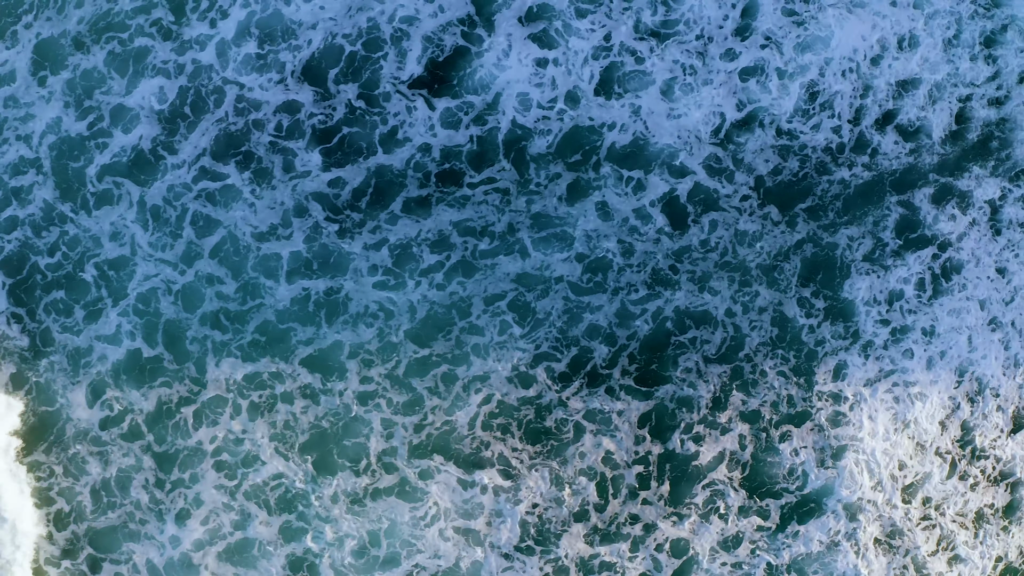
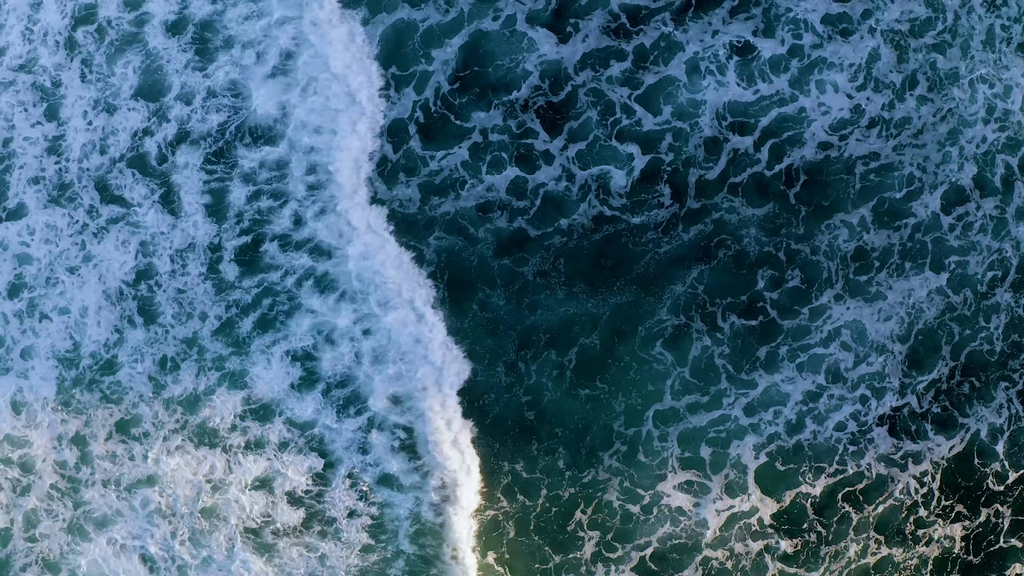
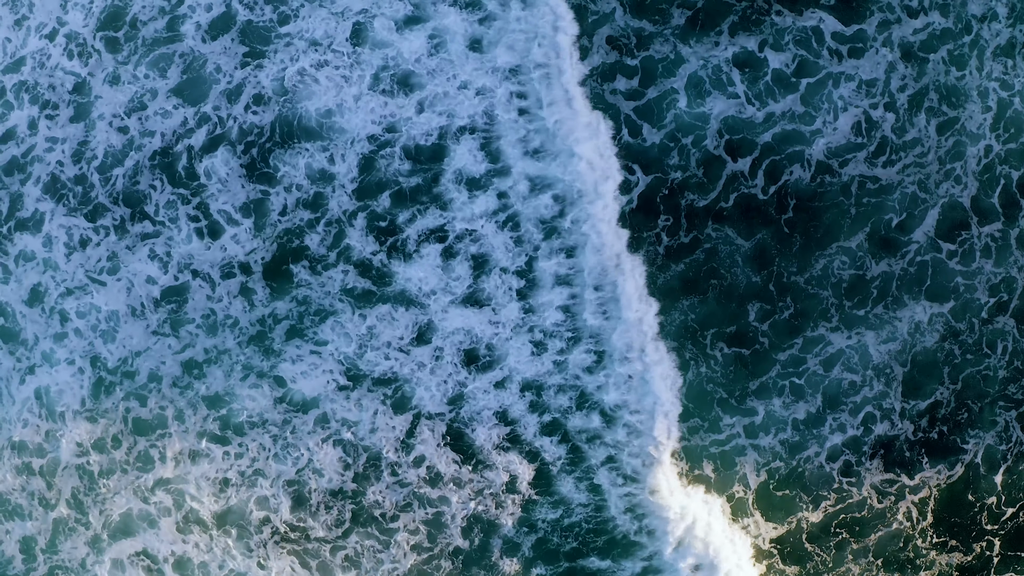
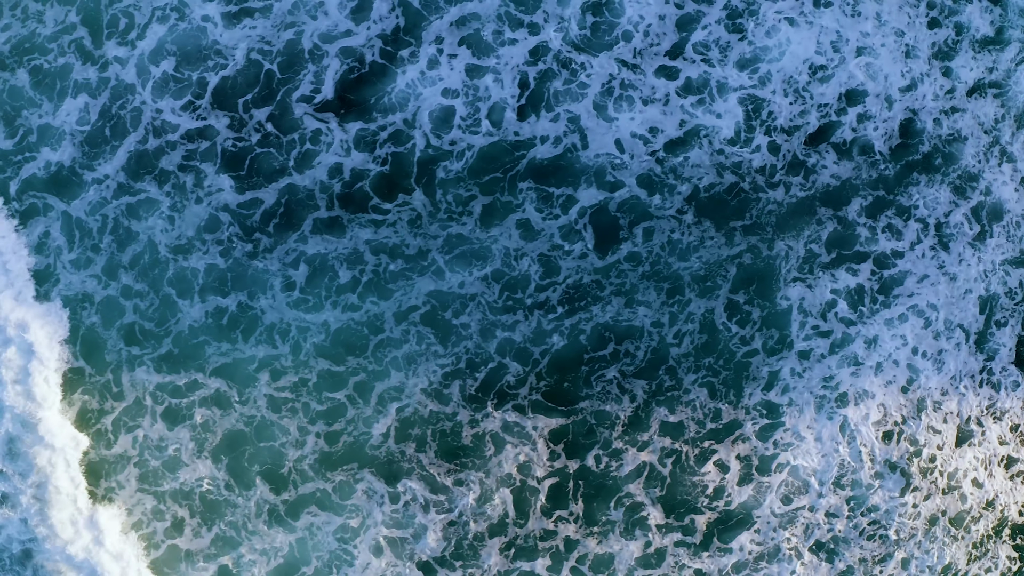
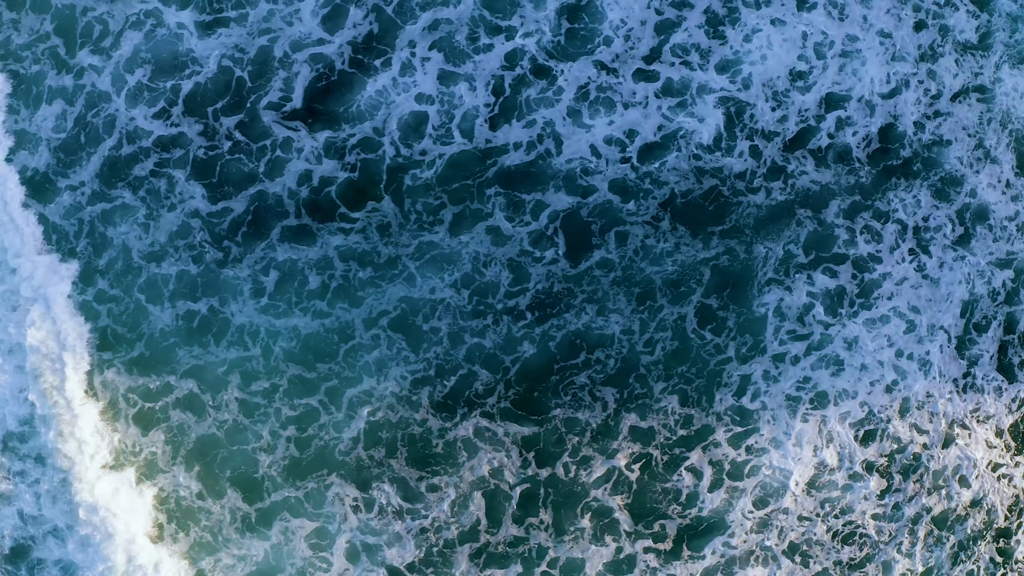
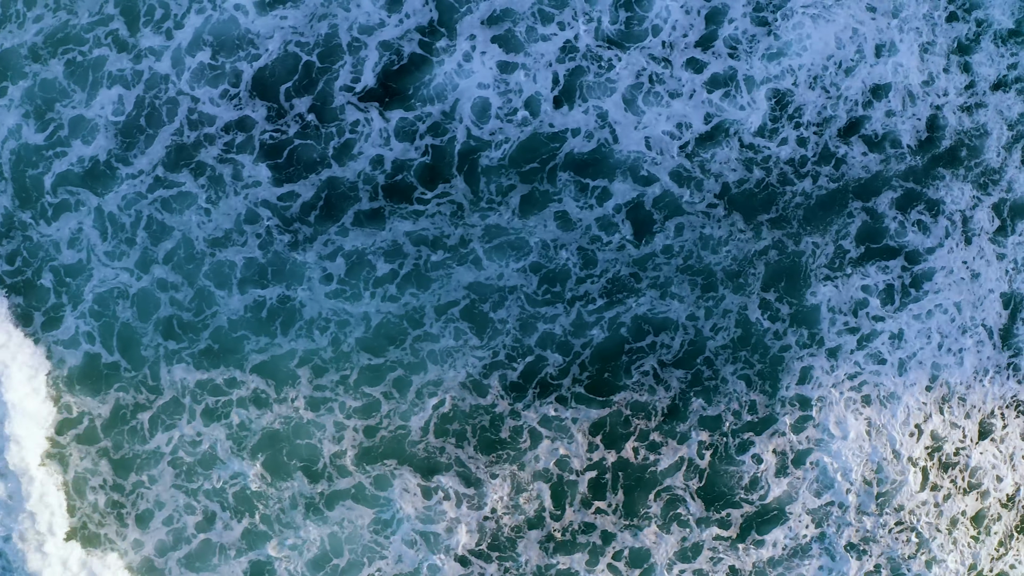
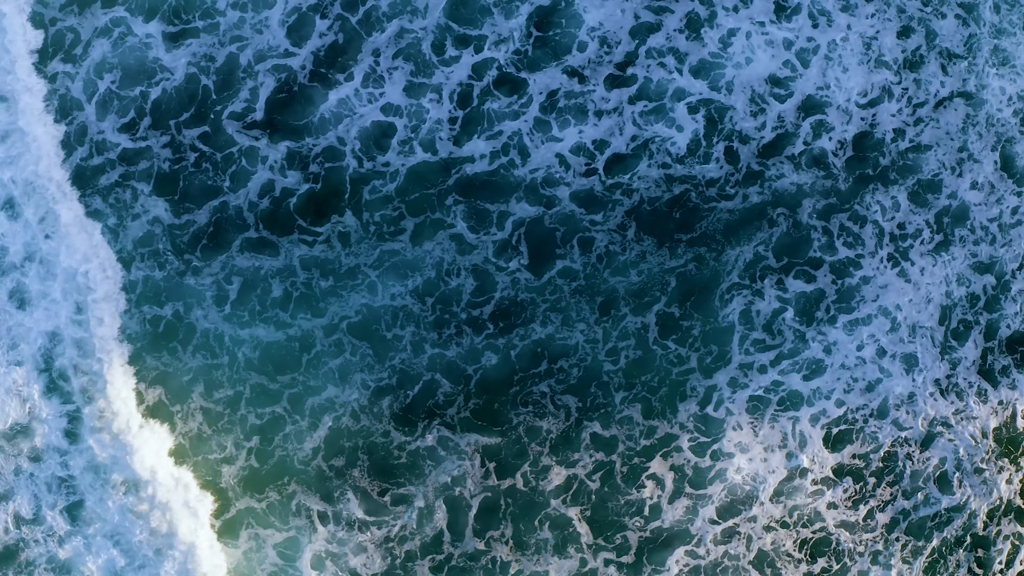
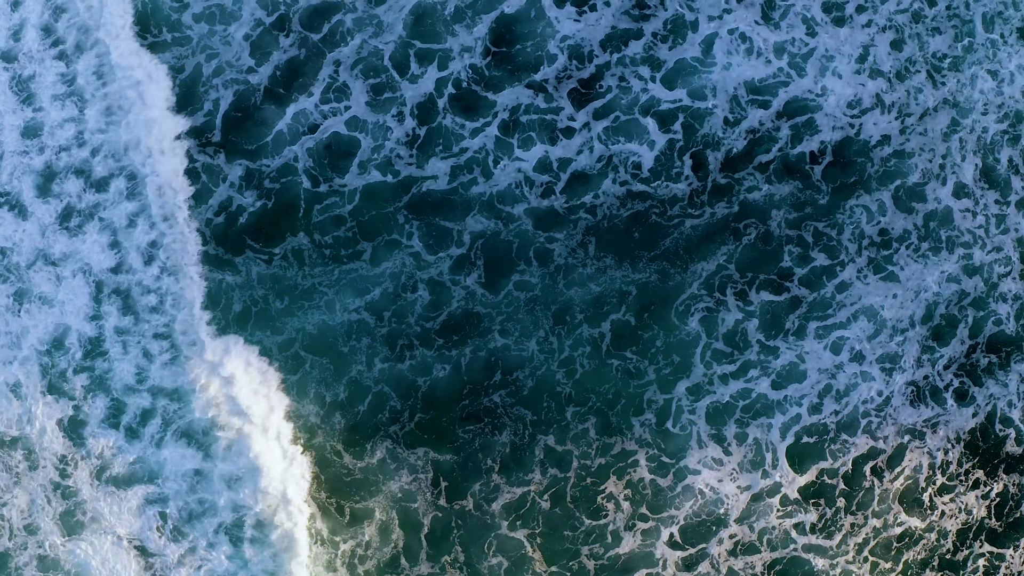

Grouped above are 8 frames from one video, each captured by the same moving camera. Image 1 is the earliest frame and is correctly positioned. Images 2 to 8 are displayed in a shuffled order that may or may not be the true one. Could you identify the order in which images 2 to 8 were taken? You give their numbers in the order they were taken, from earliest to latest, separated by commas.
6, 4, 5, 7, 8, 2, 3
